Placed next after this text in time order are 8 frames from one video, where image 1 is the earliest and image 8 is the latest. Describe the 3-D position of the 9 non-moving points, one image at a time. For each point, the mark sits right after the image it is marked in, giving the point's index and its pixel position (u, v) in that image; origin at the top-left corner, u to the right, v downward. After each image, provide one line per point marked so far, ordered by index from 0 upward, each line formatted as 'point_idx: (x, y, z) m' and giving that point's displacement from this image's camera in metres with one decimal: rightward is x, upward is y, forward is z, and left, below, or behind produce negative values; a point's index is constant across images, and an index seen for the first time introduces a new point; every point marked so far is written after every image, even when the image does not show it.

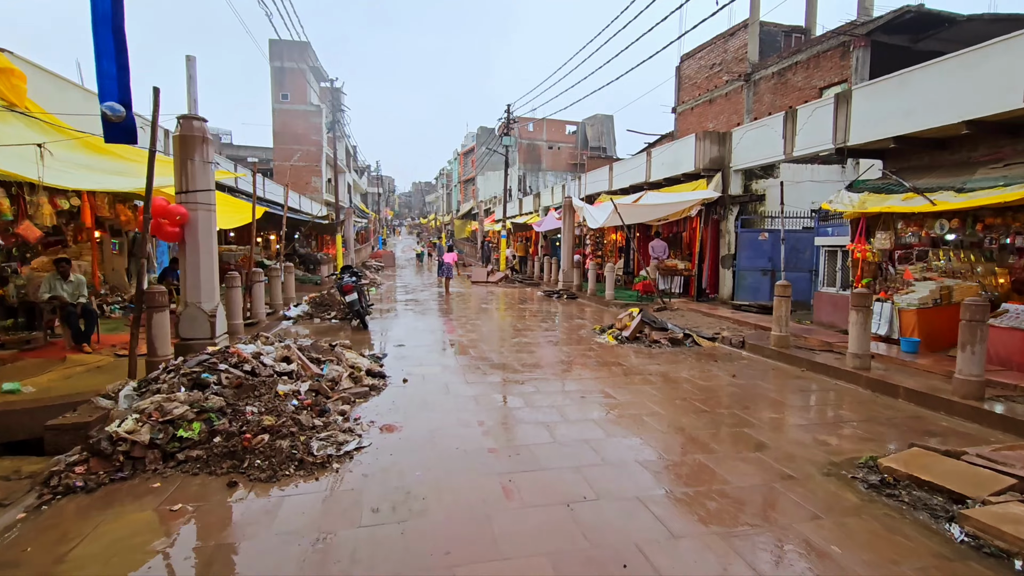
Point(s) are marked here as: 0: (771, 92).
0: (+8.4, +6.3, +16.5) m
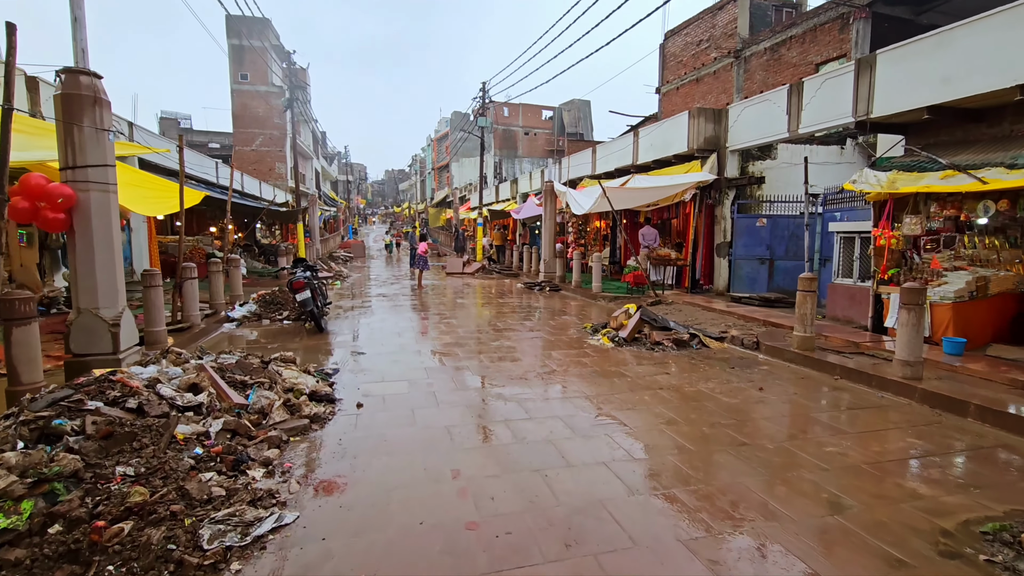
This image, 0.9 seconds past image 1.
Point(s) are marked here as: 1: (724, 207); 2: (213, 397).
0: (+7.6, +6.6, +15.6) m
1: (+4.9, +1.9, +11.8) m
2: (-2.2, -0.8, +3.8) m
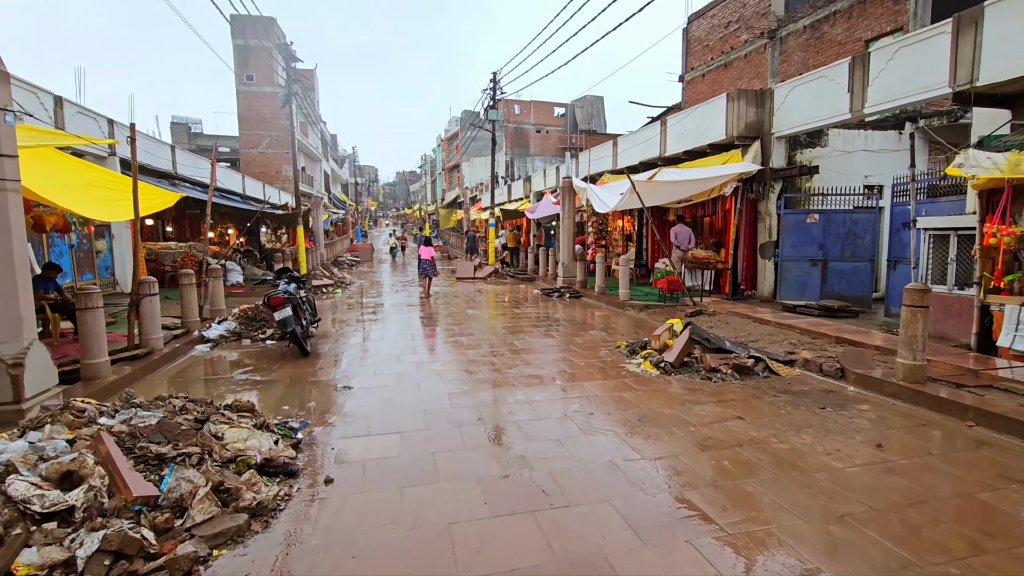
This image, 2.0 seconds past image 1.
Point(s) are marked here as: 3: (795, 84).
0: (+8.0, +6.6, +14.1) m
1: (+5.2, +1.7, +10.4) m
2: (-2.0, -1.0, +2.5) m
3: (+5.3, +3.9, +9.7) m
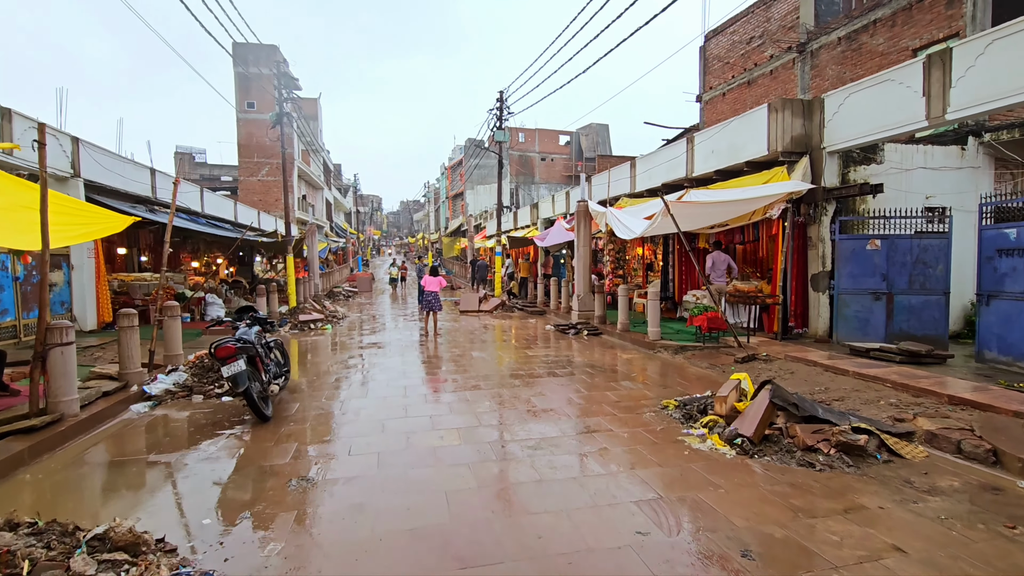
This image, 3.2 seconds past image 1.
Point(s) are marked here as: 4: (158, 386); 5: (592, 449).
0: (+8.2, +5.7, +13.0) m
1: (+5.4, +1.1, +9.0) m
2: (-1.9, -1.2, +1.0) m
3: (+5.5, +3.2, +8.4) m
4: (-4.3, -1.2, +6.3) m
5: (+0.7, -1.4, +4.3) m
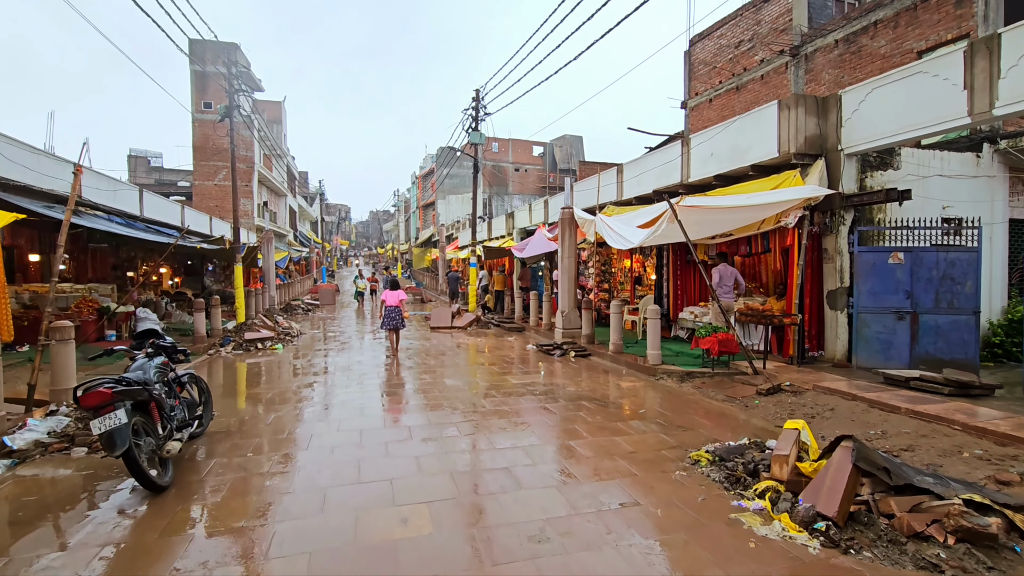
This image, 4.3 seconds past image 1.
0: (+7.7, +5.3, +12.3) m
1: (+5.1, +0.8, +8.1) m
2: (-1.7, -1.3, -0.4) m
3: (+5.3, +3.0, +7.5) m
4: (-4.5, -1.3, +4.7) m
5: (+0.7, -1.5, +3.1) m
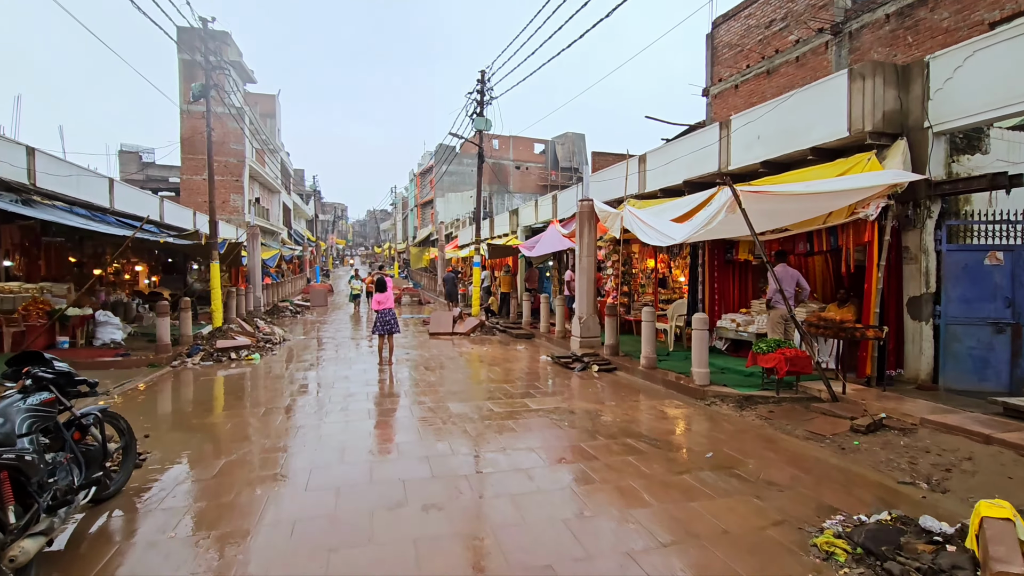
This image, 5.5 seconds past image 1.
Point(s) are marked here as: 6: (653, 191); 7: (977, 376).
0: (+7.9, +5.2, +11.0) m
1: (+5.4, +0.7, +6.7) m
2: (-1.5, -1.3, -1.7) m
3: (+5.5, +2.9, +6.2) m
4: (-4.2, -1.4, +3.3) m
5: (+0.9, -1.6, +1.7) m
6: (+3.0, +2.1, +11.0) m
7: (+5.9, -1.1, +6.4) m
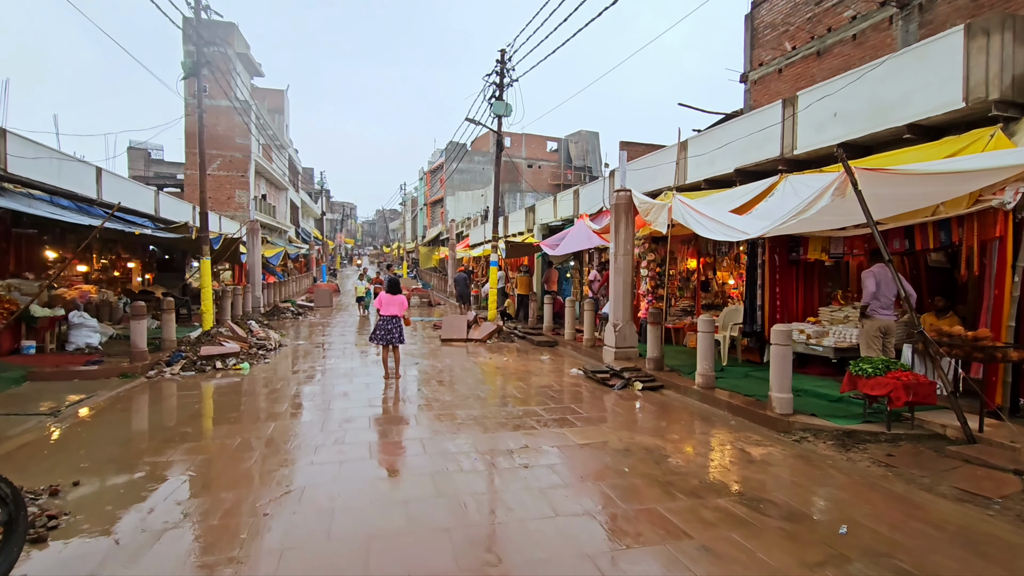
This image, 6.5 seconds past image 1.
0: (+8.4, +5.1, +9.6) m
1: (+5.8, +0.6, +5.4) m
2: (-1.2, -1.3, -3.0) m
3: (+5.9, +2.8, +4.8) m
4: (-3.9, -1.3, +2.1) m
5: (+1.2, -1.6, +0.4) m
6: (+3.5, +2.0, +9.7) m
7: (+6.2, -1.2, +5.1) m
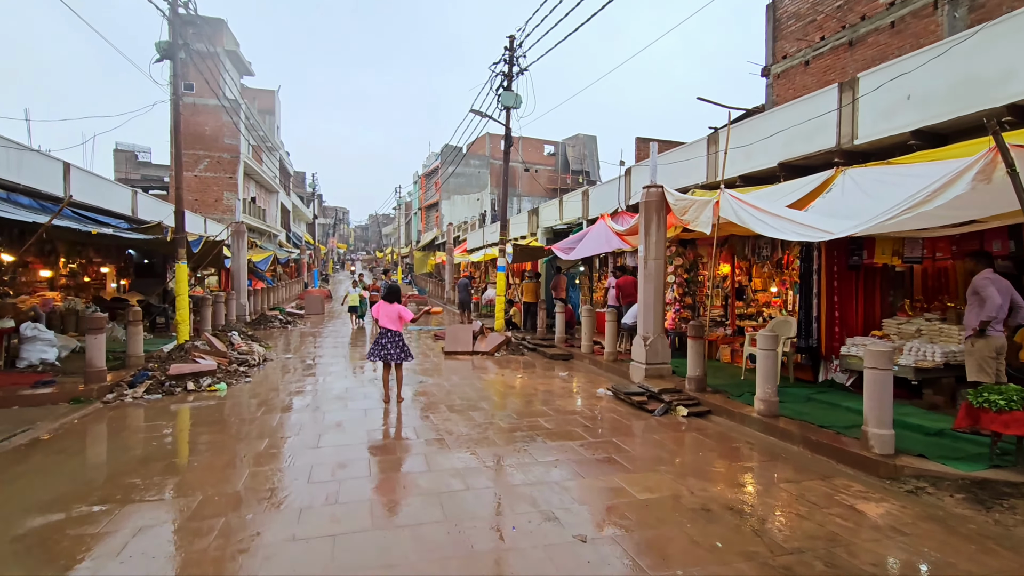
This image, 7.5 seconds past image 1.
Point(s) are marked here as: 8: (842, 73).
0: (+8.7, +4.9, +8.7) m
1: (+6.1, +0.5, +4.4) m
2: (-0.8, -1.3, -4.1) m
3: (+6.3, +2.7, +3.9) m
4: (-3.6, -1.4, +1.0) m
5: (+1.6, -1.6, -0.6) m
6: (+3.8, +1.9, +8.8) m
7: (+6.5, -1.3, +4.1) m
8: (+7.6, +4.9, +11.6) m
